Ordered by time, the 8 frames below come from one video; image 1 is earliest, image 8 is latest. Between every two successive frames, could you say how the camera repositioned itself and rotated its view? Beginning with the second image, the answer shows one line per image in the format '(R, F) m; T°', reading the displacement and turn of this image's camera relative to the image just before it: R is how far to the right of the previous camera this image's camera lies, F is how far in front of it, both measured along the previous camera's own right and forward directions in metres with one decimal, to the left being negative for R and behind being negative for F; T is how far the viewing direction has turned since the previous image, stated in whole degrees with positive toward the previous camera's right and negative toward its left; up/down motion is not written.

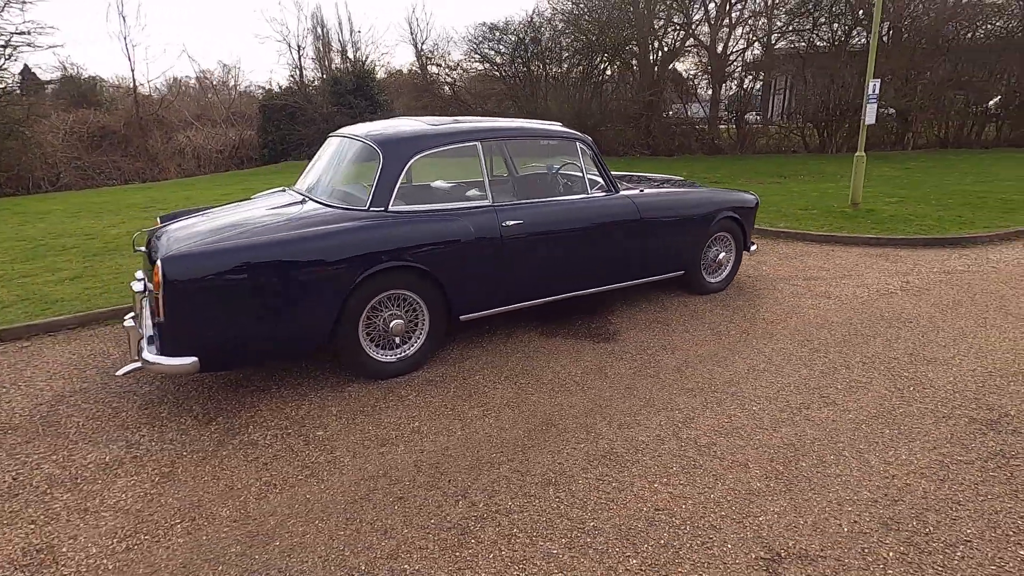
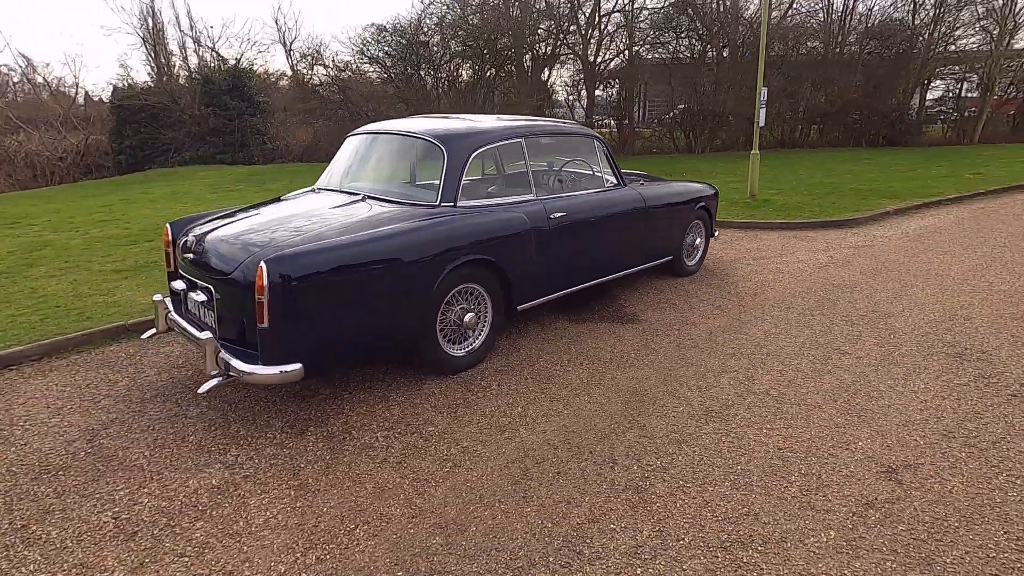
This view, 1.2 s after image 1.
(-1.3, 0.0) m; +13°
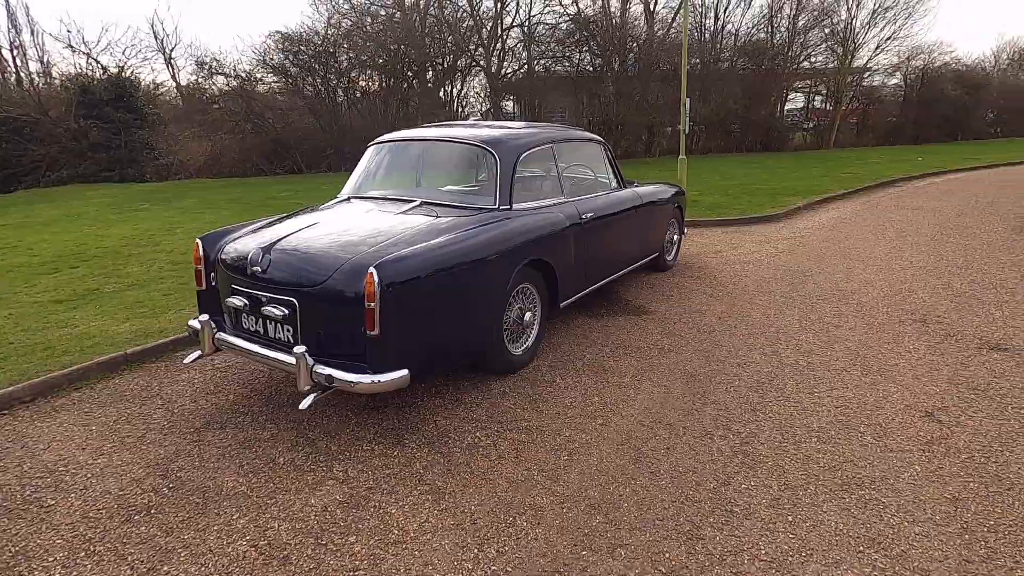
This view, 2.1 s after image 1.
(-1.1, 0.0) m; +10°
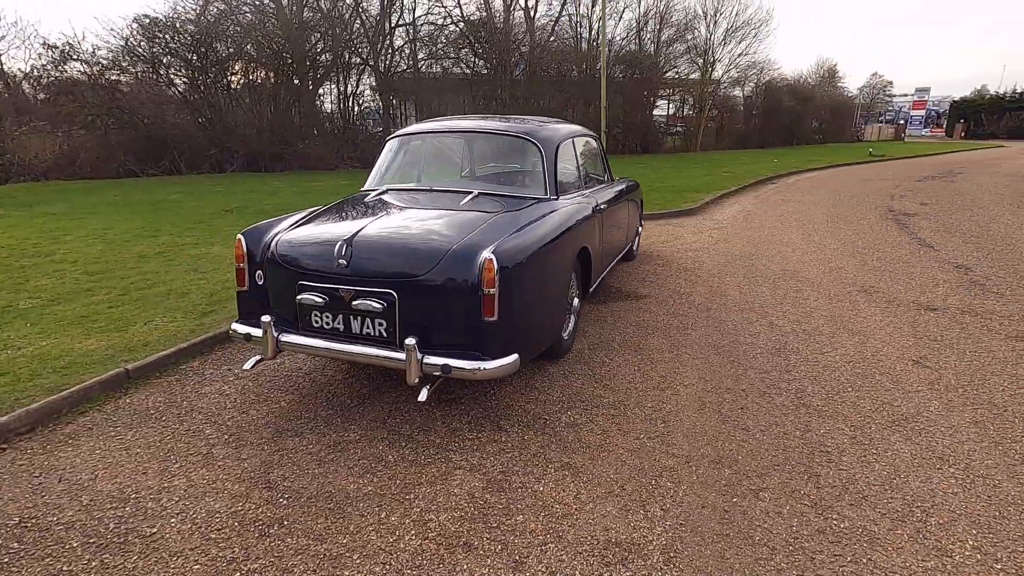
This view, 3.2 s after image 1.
(-1.2, 0.0) m; +12°
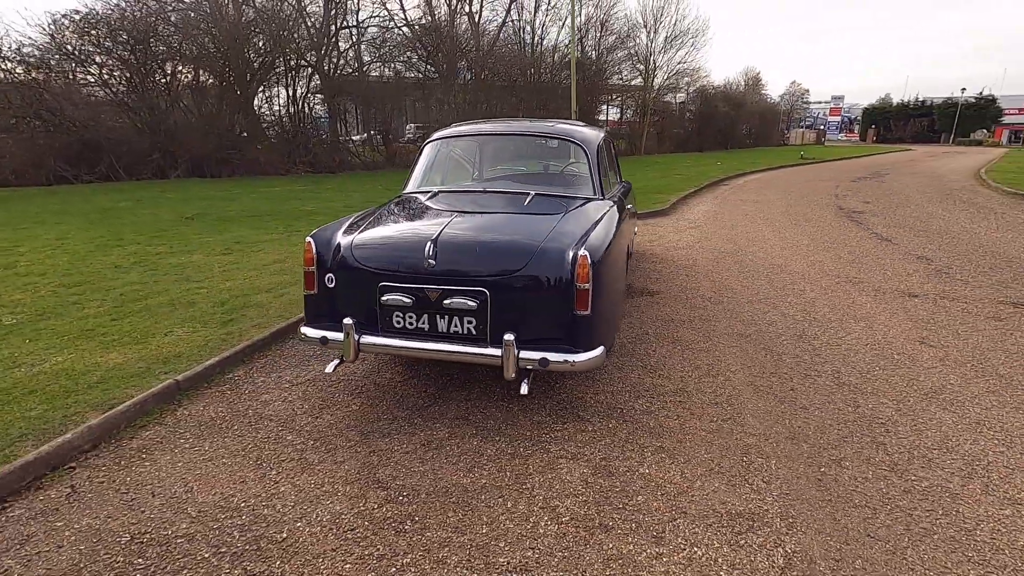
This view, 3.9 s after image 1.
(-0.8, -0.1) m; +6°
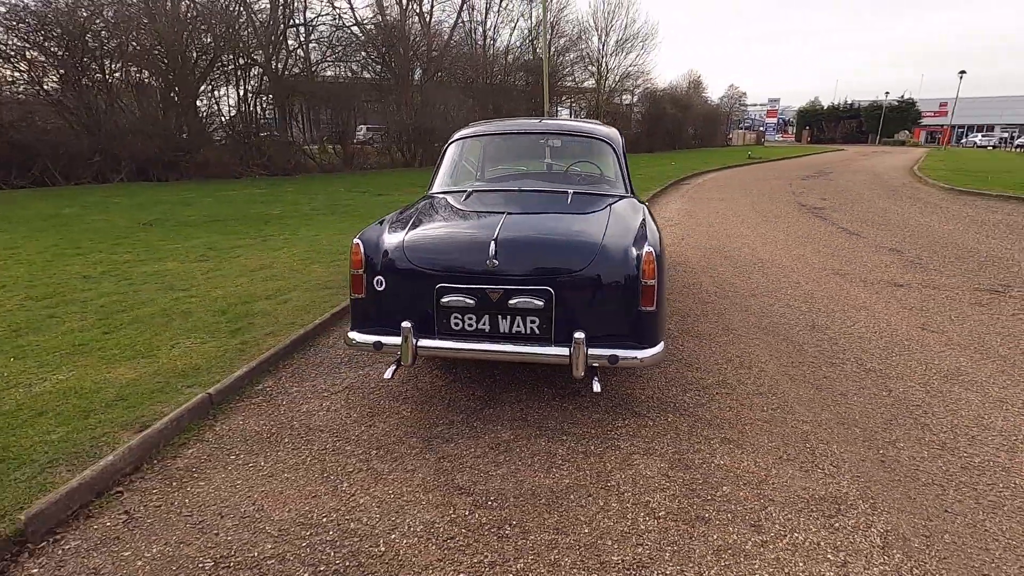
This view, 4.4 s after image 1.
(-0.6, +0.1) m; +5°
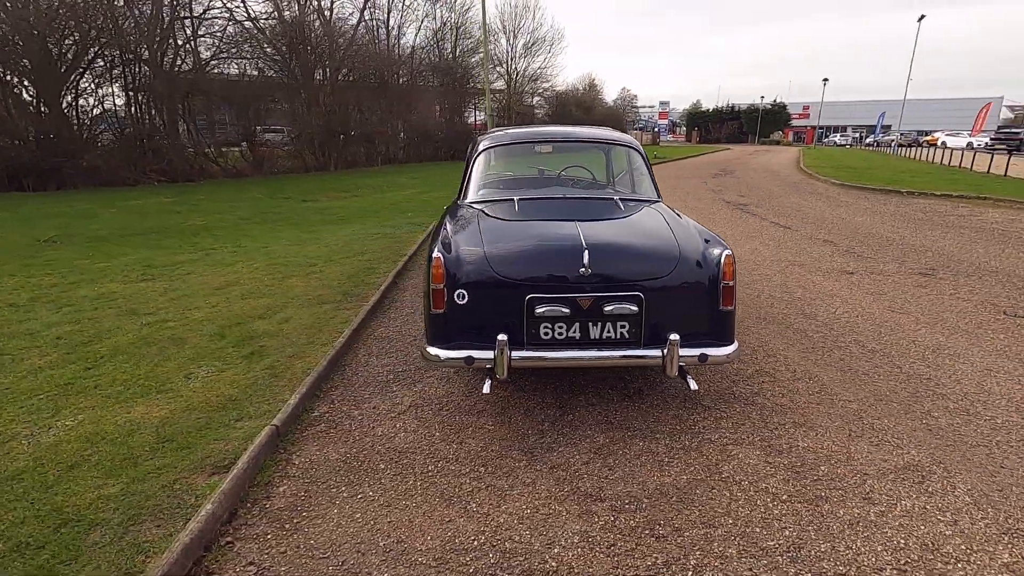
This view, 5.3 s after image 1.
(-1.0, +0.1) m; +10°
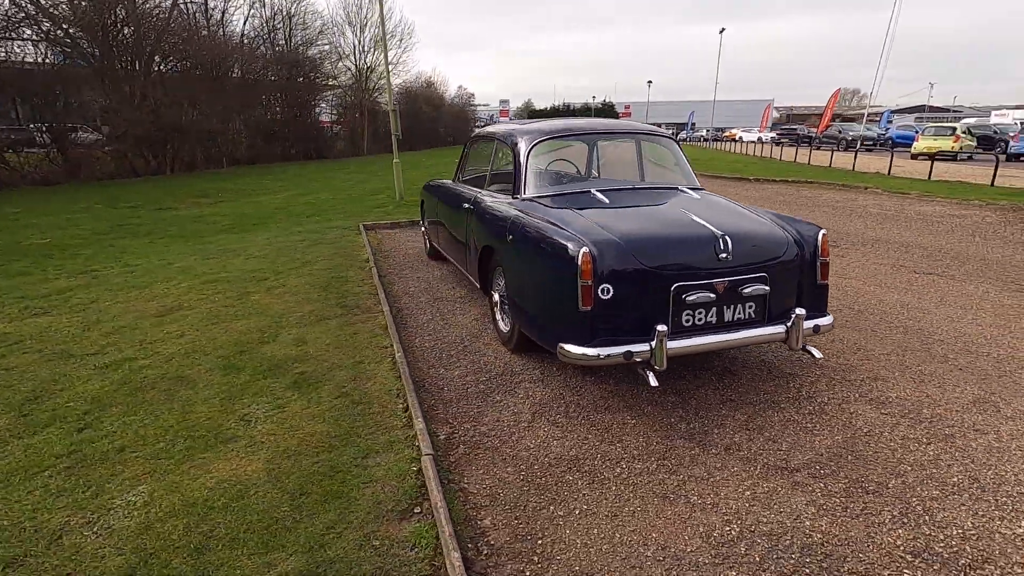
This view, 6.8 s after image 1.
(-1.6, +0.3) m; +16°
